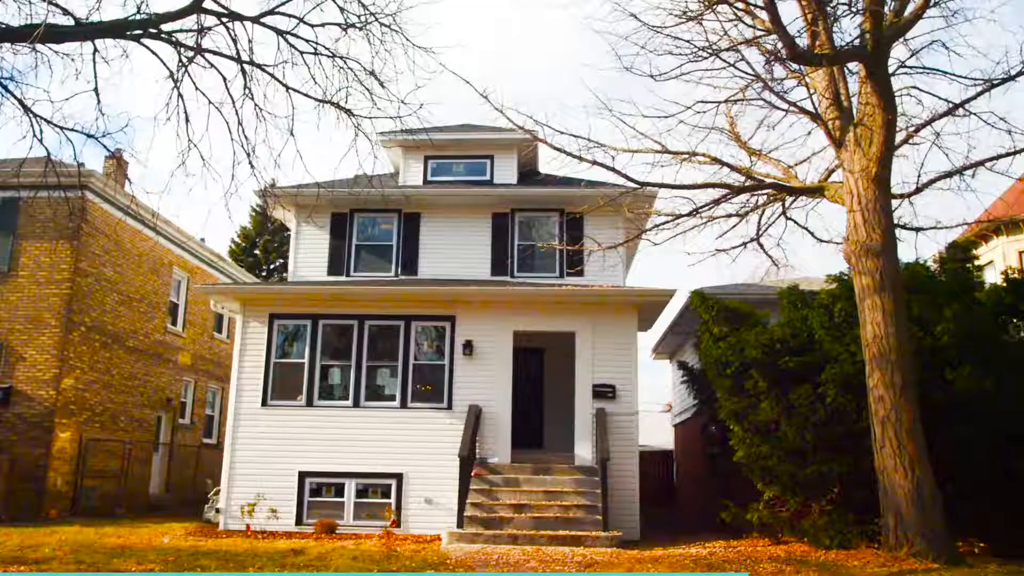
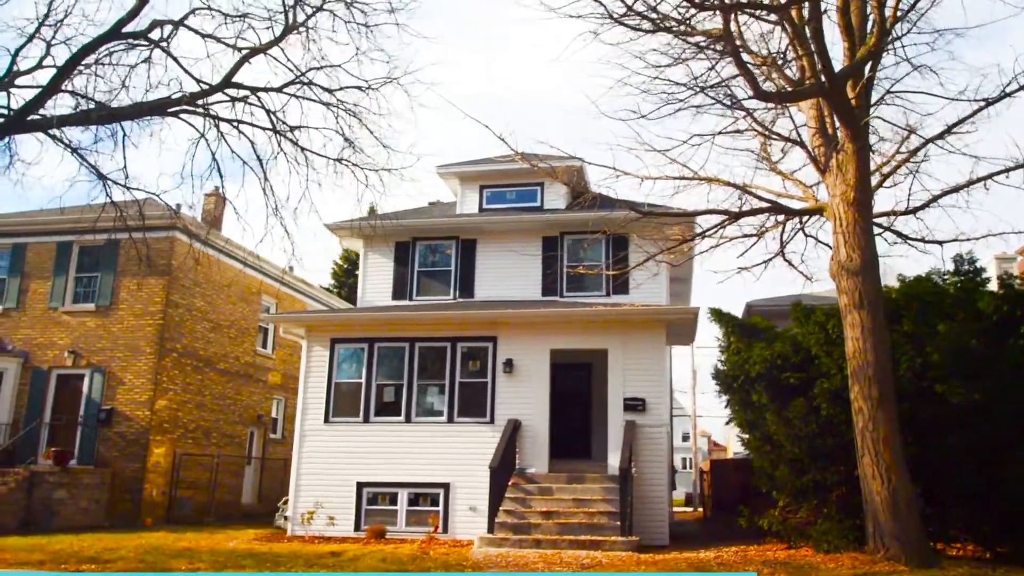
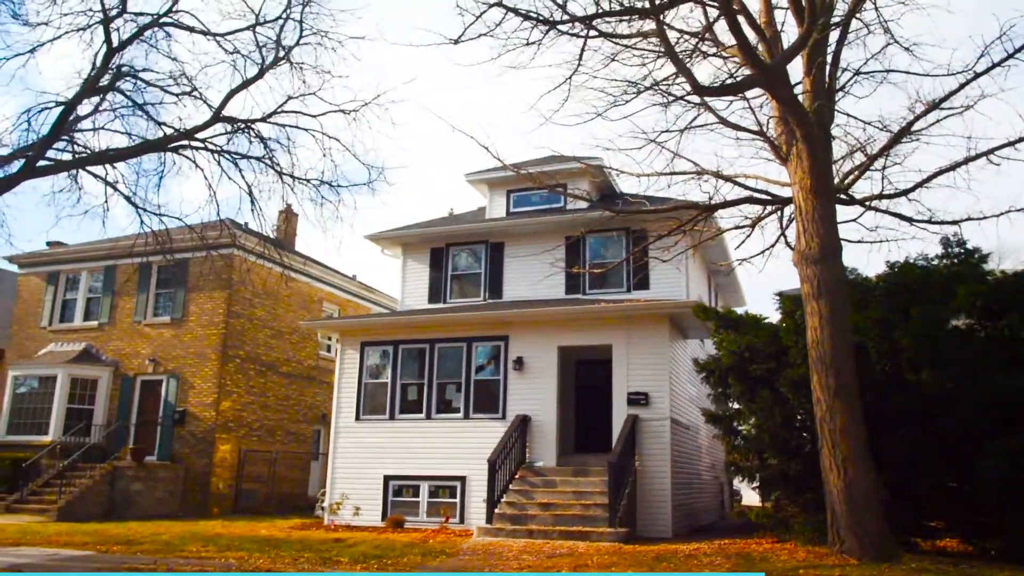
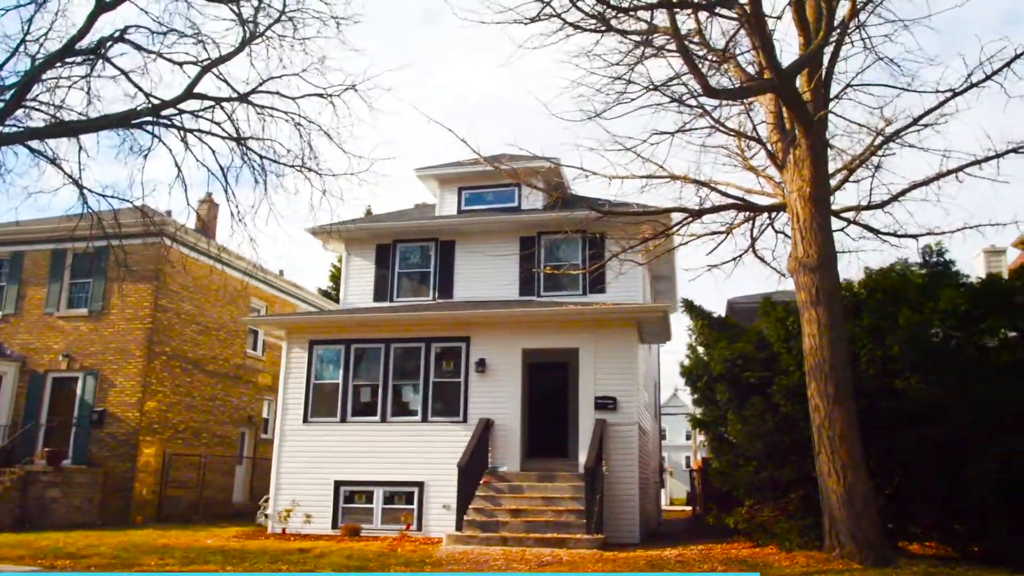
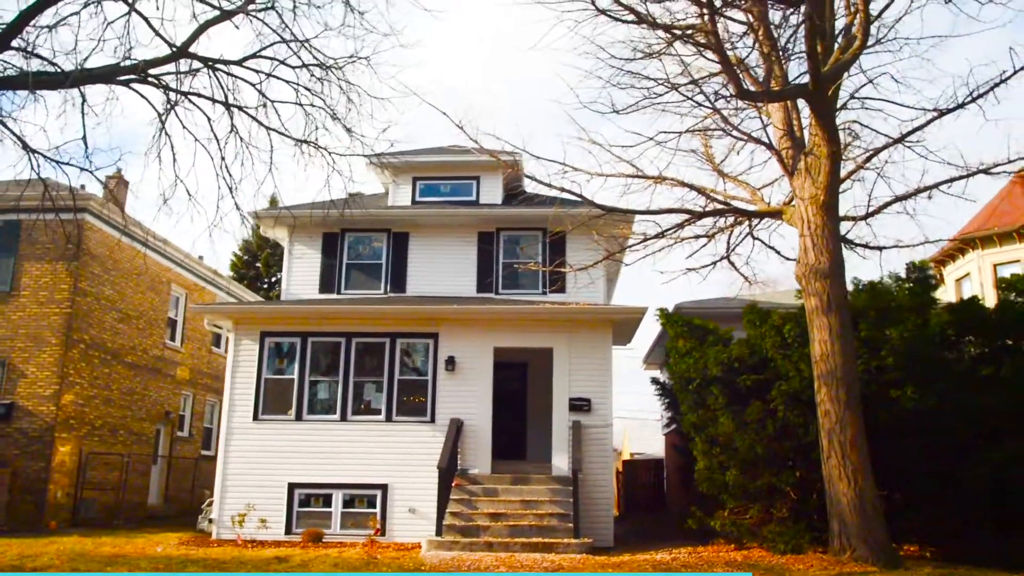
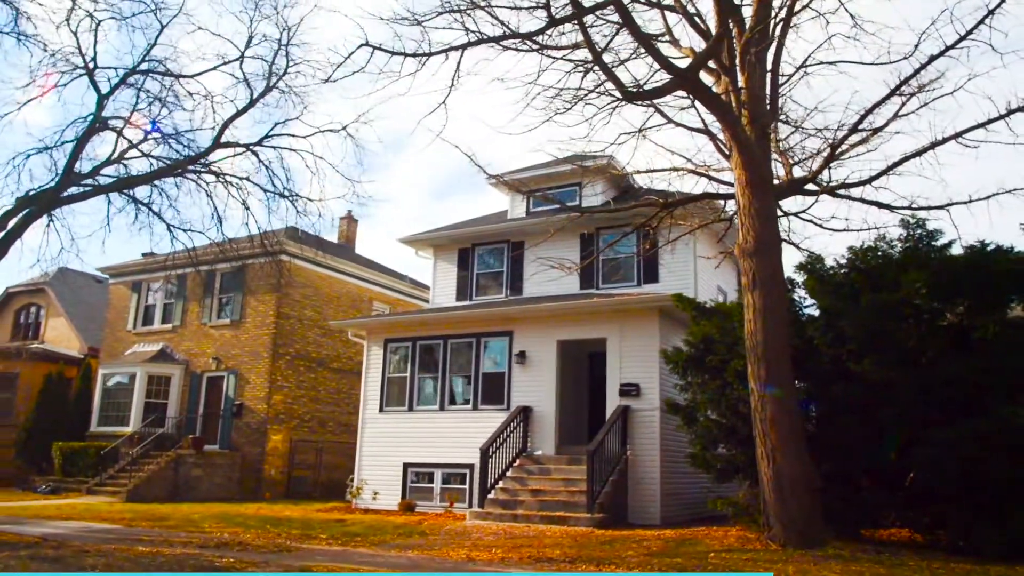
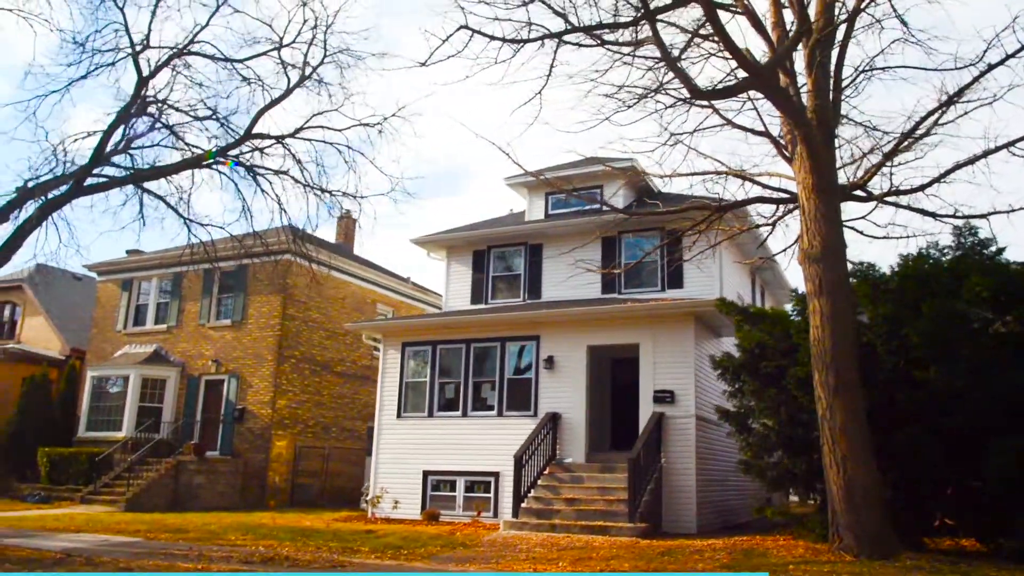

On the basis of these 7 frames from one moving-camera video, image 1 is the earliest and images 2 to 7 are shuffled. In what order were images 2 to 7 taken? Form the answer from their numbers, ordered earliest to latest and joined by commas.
5, 2, 4, 3, 7, 6
